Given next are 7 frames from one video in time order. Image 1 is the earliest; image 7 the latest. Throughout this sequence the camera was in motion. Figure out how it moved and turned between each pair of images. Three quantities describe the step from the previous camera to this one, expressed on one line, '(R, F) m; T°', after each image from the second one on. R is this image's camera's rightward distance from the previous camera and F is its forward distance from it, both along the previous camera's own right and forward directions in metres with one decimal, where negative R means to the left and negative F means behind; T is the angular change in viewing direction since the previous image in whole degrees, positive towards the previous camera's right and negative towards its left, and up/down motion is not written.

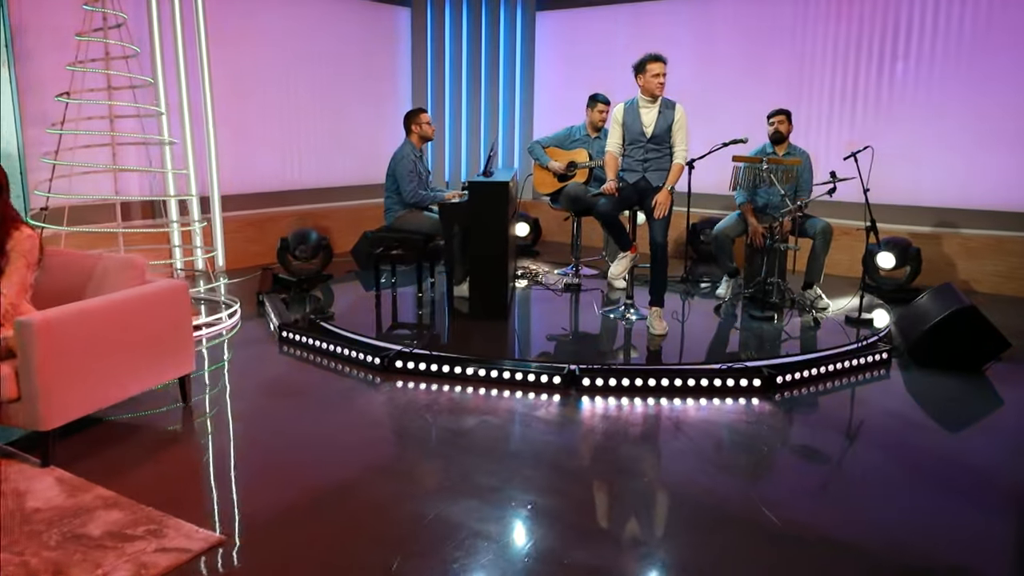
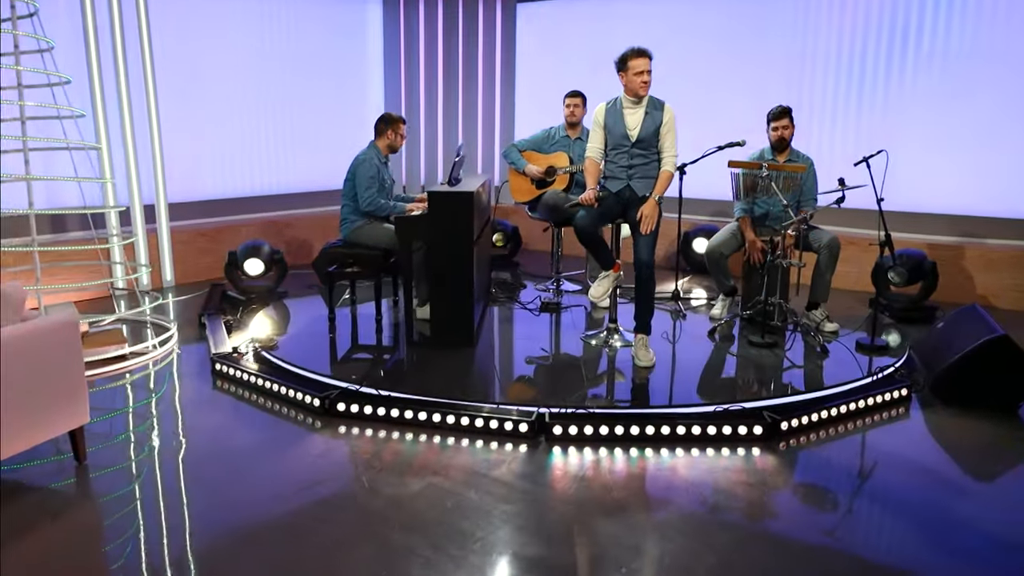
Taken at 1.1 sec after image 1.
(+0.2, +0.5) m; 0°
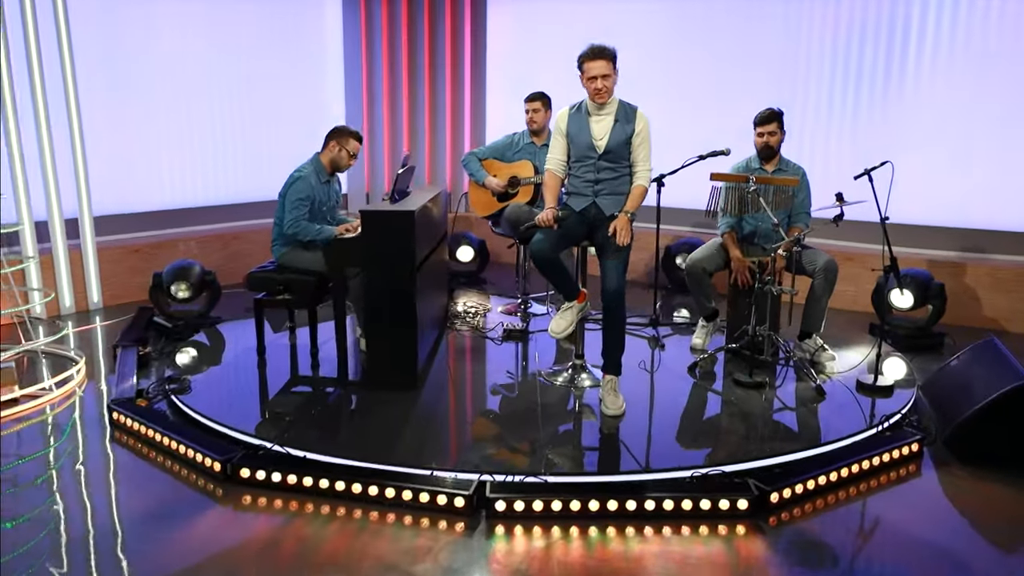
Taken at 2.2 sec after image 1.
(+0.2, +0.5) m; +1°
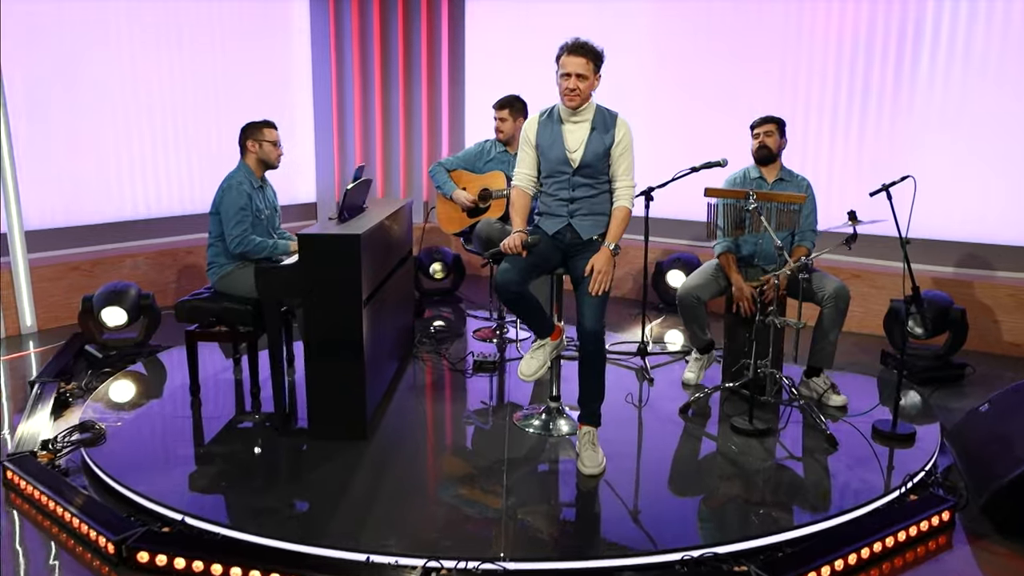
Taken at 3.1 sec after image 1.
(+0.1, +0.5) m; 0°
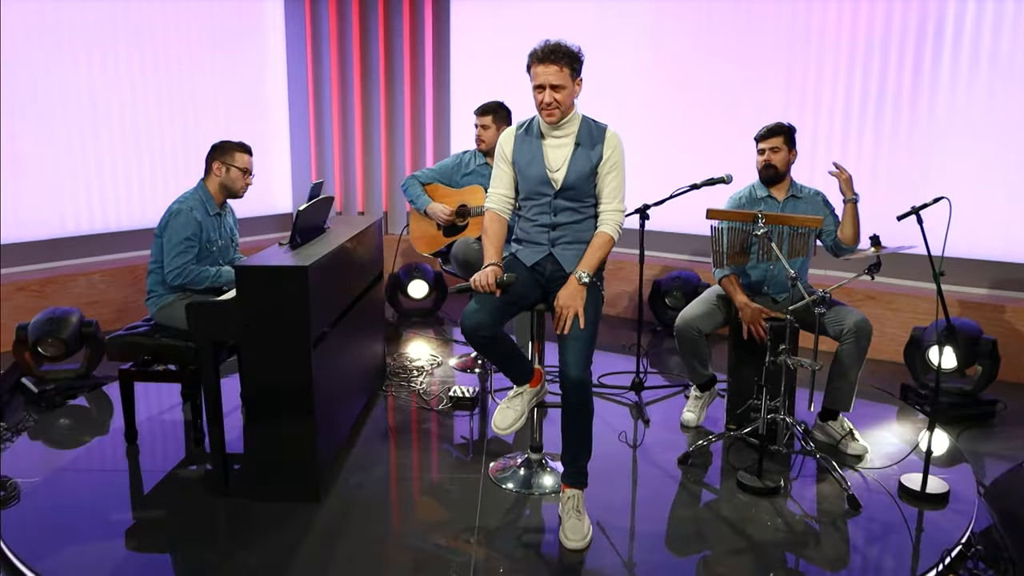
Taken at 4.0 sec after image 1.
(+0.1, +0.4) m; 0°
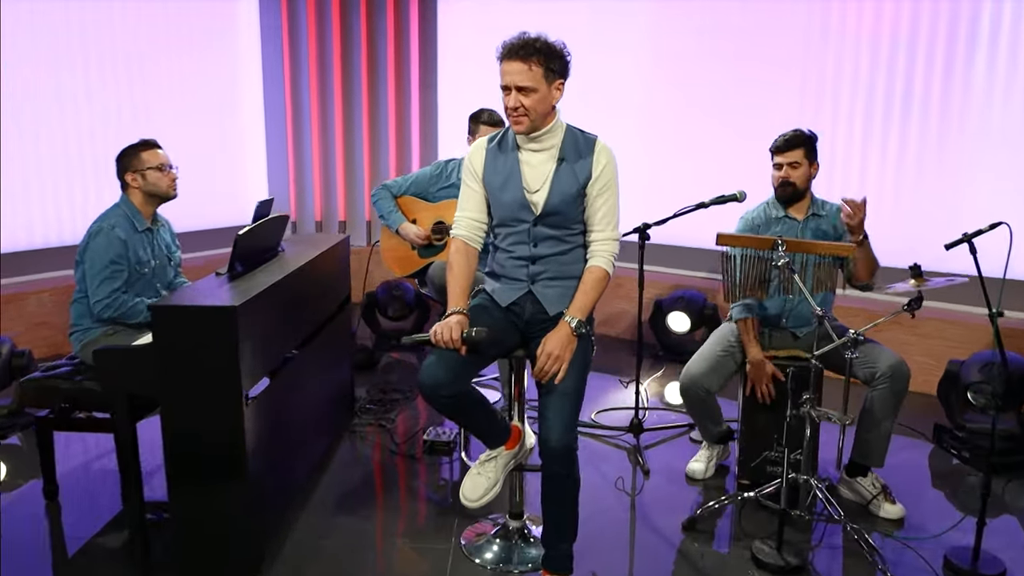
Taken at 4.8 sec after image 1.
(+0.1, +0.4) m; 0°
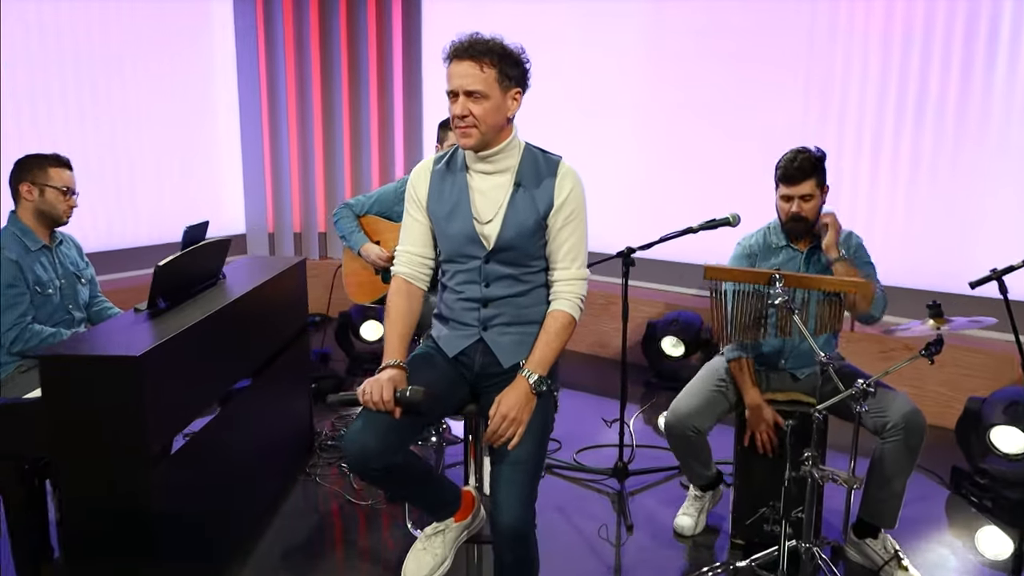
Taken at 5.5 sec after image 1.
(+0.1, +0.3) m; -1°
